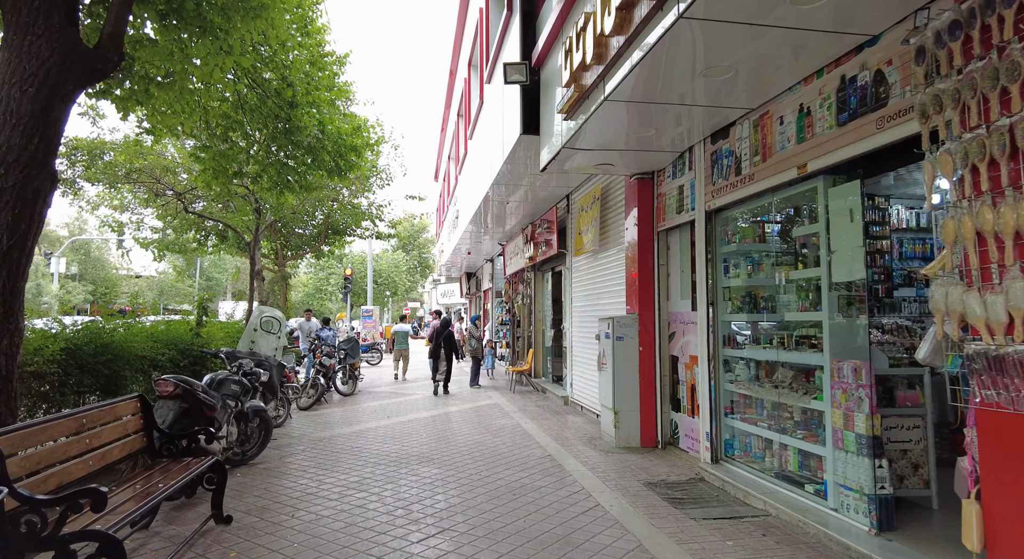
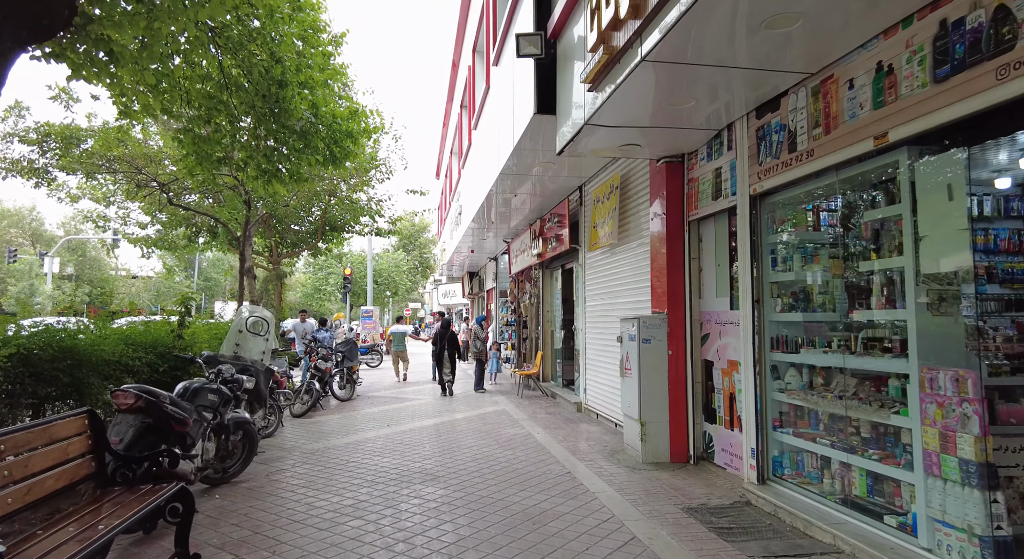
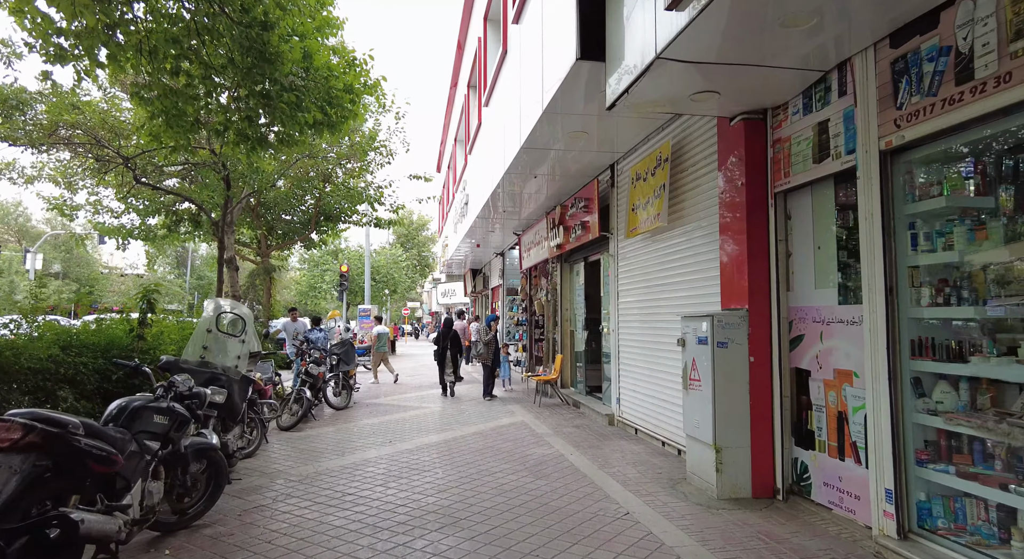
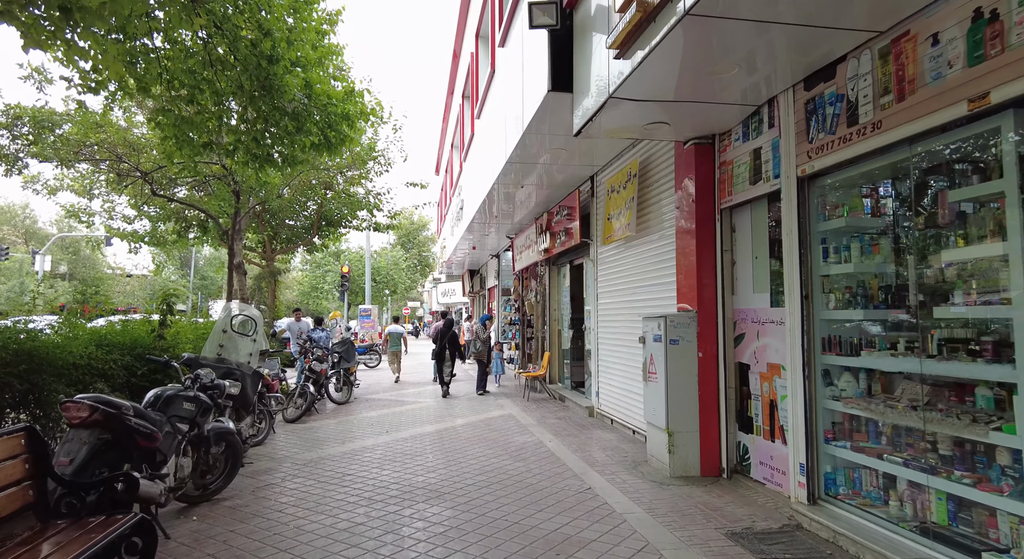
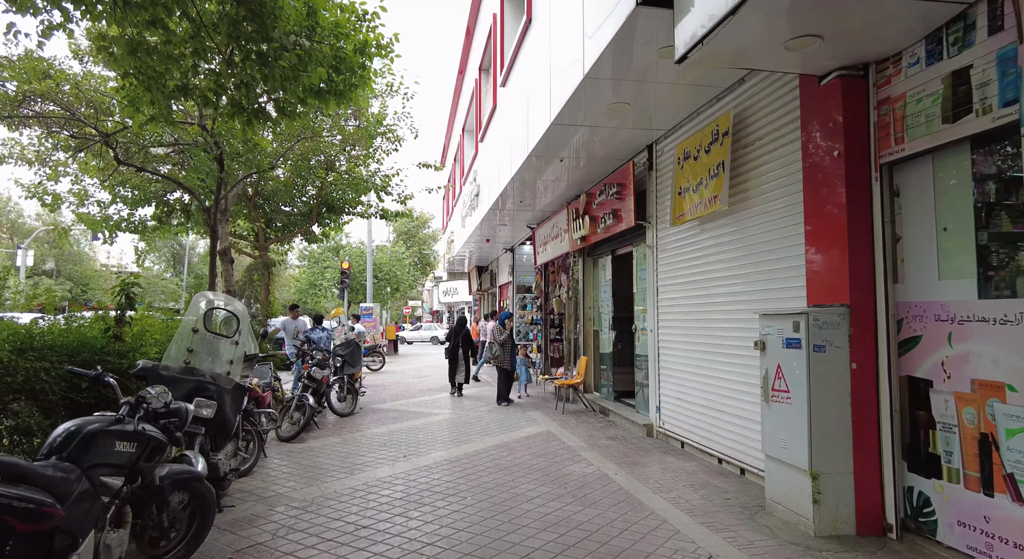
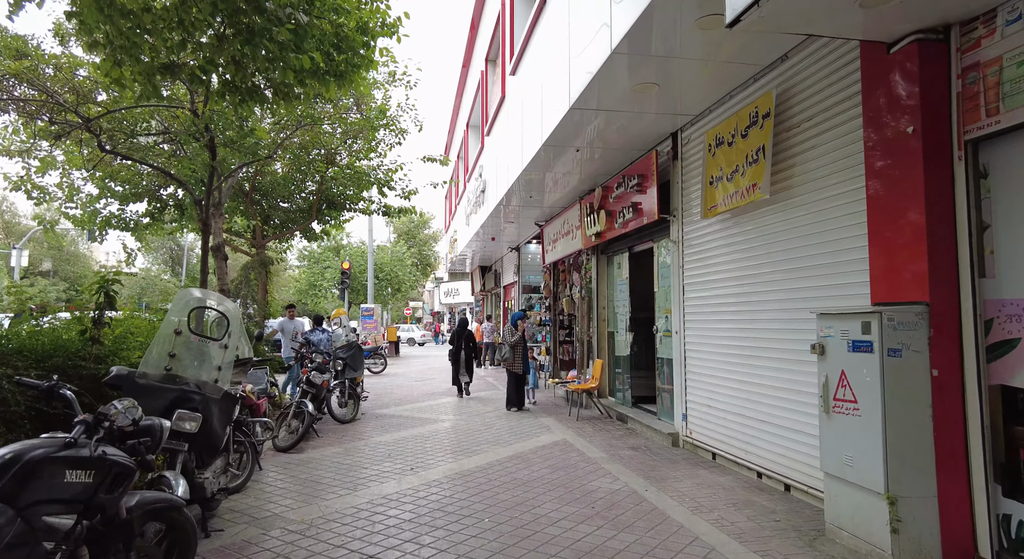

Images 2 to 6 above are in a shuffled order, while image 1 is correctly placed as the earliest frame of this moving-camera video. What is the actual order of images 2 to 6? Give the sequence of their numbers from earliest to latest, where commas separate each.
2, 4, 3, 5, 6
